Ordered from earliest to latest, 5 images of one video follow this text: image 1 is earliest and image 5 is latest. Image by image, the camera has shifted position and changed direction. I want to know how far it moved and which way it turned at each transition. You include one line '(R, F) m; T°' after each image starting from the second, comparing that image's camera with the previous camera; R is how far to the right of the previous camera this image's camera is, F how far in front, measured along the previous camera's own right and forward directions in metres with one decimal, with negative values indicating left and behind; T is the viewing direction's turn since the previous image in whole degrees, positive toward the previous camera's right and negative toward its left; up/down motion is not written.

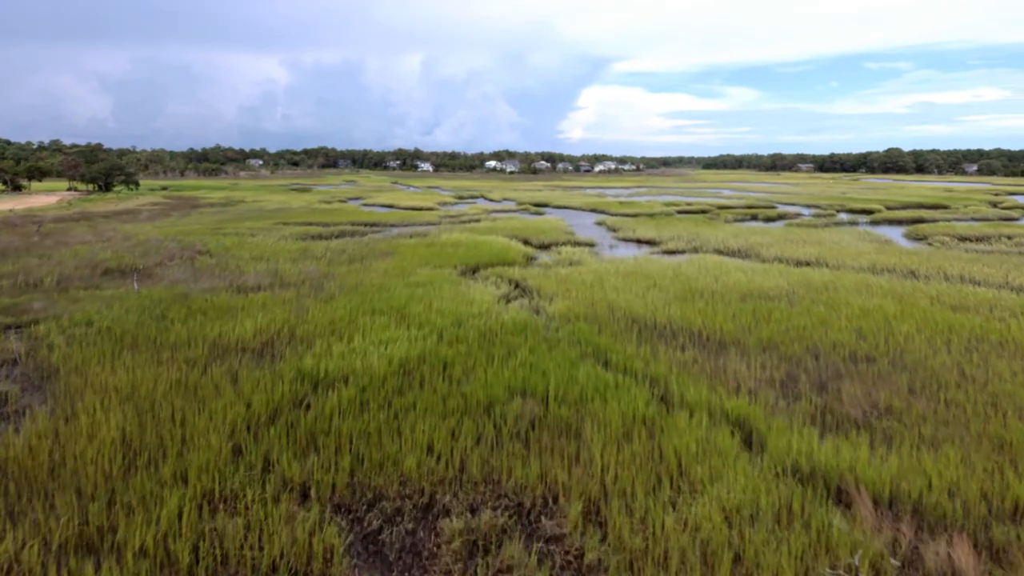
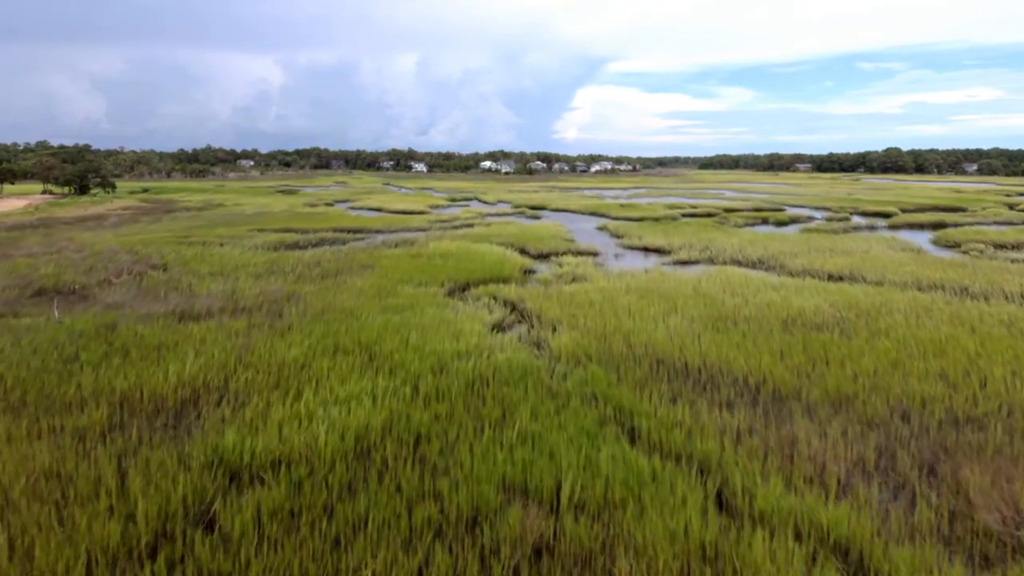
(0.0, +1.5) m; 0°
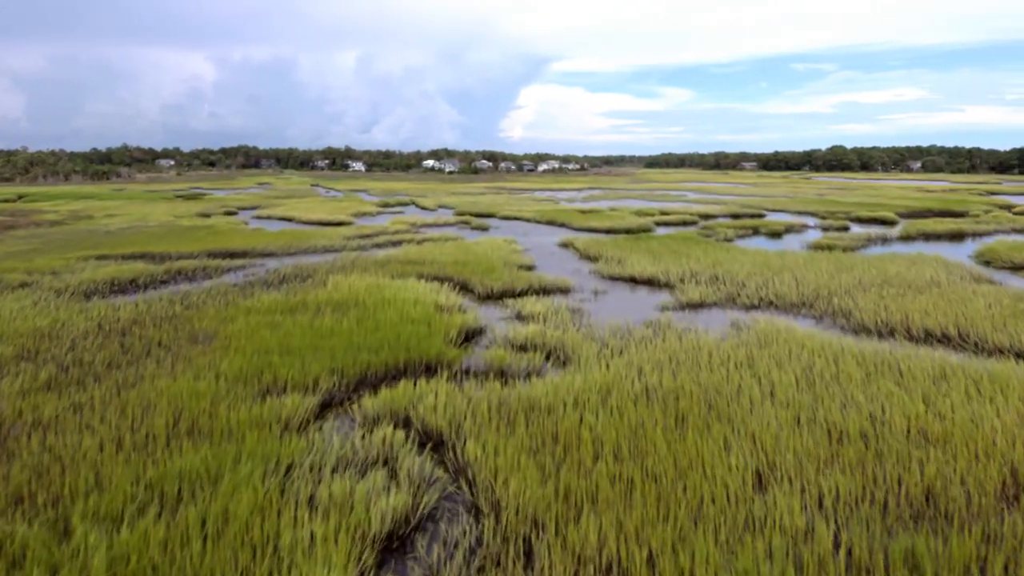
(+0.2, +4.4) m; +4°
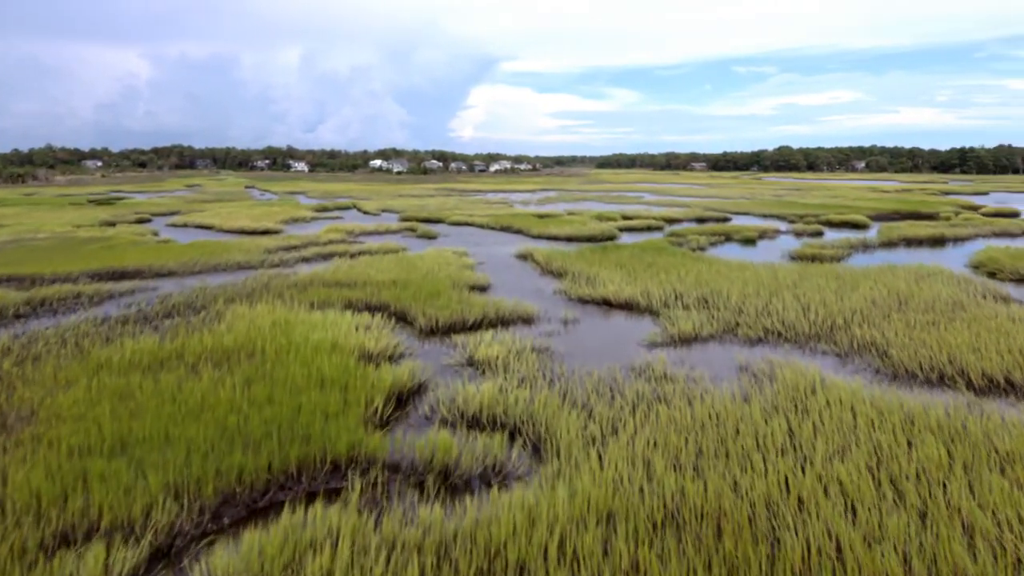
(0.0, +1.9) m; +4°
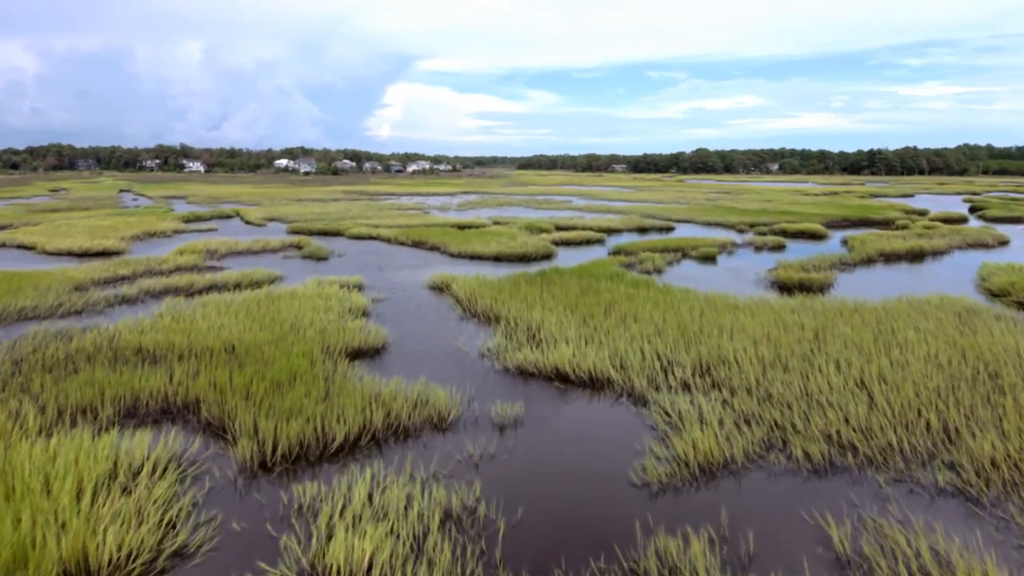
(+0.2, +3.3) m; +7°
